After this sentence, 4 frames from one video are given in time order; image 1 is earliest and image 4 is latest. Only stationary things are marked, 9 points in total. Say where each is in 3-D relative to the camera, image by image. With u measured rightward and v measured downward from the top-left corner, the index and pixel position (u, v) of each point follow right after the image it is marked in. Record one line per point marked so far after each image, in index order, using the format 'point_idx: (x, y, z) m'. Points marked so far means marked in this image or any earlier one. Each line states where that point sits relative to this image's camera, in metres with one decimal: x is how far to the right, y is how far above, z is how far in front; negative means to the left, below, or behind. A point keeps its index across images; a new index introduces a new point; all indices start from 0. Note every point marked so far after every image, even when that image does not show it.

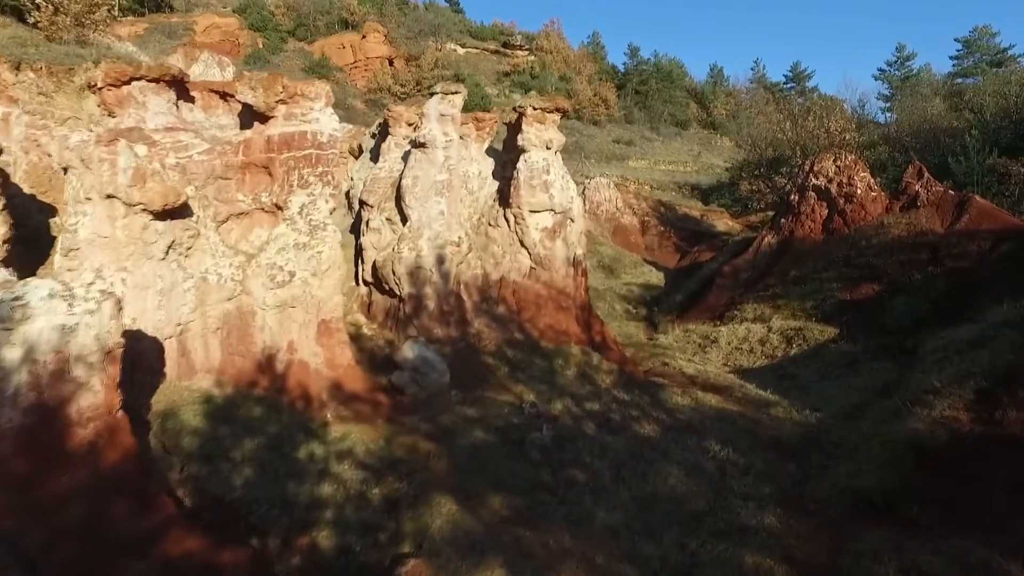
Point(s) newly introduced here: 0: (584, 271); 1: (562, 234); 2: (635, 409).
0: (+1.3, +0.3, +11.6) m
1: (+0.9, +1.0, +11.3) m
2: (+1.7, -1.7, +8.7) m
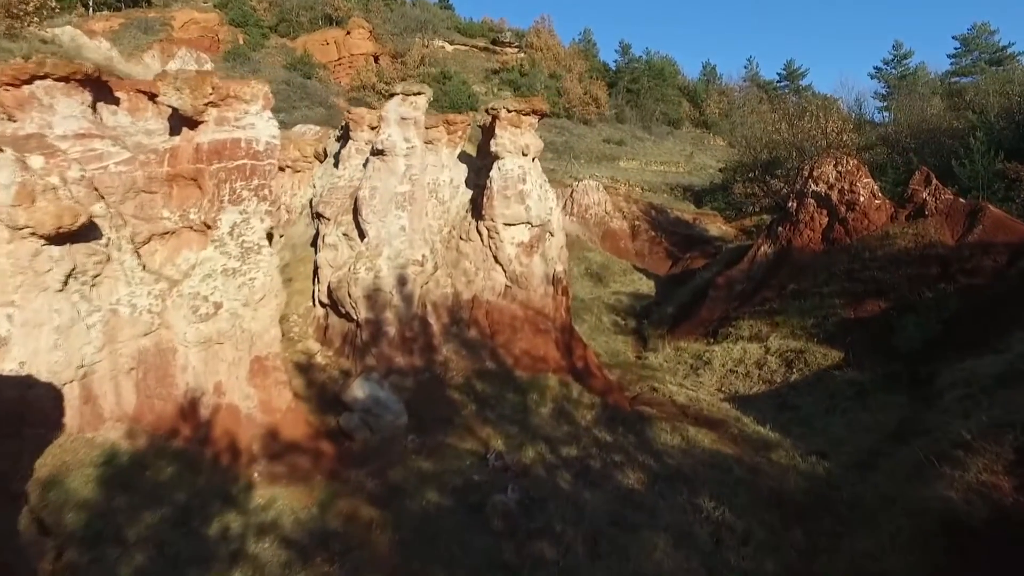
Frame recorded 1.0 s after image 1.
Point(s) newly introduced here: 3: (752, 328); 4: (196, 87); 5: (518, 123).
0: (+0.9, 0.0, +10.6) m
1: (+0.5, +0.6, +10.2) m
2: (+1.3, -2.1, +7.7) m
3: (+4.9, -0.8, +12.6) m
4: (-3.6, +2.3, +7.1) m
5: (+0.1, +2.7, +10.1) m
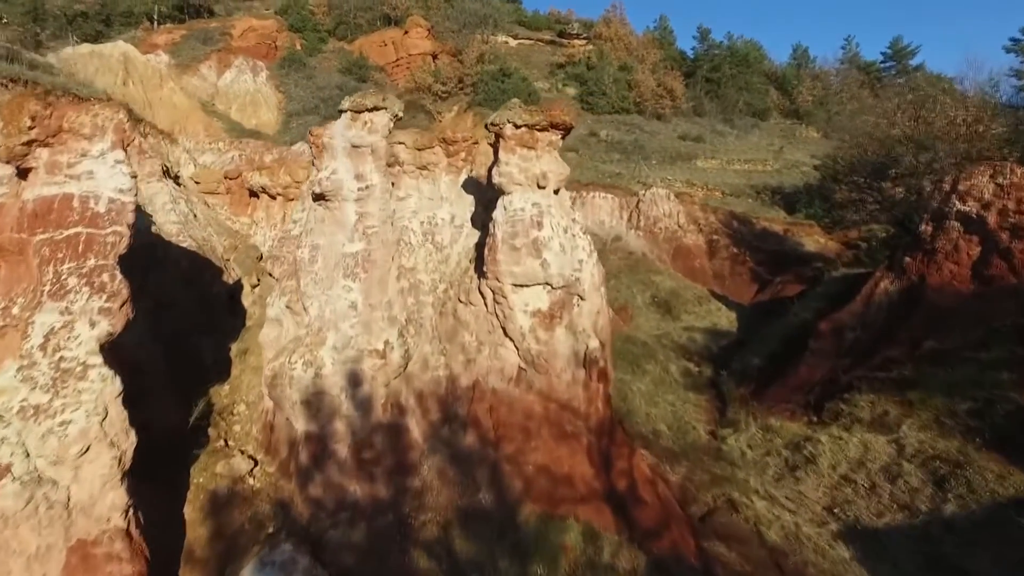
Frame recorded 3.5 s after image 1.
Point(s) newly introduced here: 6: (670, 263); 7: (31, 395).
0: (+1.1, -1.0, +7.6) m
1: (+0.6, -0.4, +7.3) m
2: (+1.2, -3.1, +4.7) m
3: (+5.3, -1.8, +9.1) m
4: (-3.8, +1.3, +4.7) m
5: (+0.2, +1.7, +7.2) m
6: (+4.9, +0.8, +19.4) m
7: (-3.4, -0.7, +4.4) m
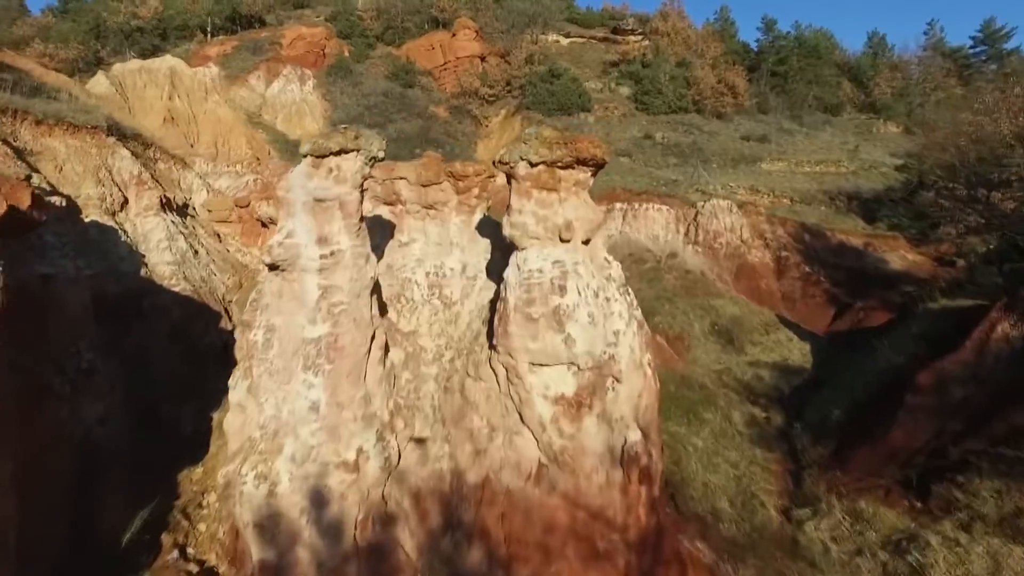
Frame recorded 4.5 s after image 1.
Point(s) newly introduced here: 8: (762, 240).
0: (+1.3, -1.7, +6.0) m
1: (+0.8, -1.1, +5.7) m
2: (+1.1, -3.8, +3.1) m
3: (+5.6, -2.5, +7.1) m
4: (-3.9, +0.5, +3.5) m
5: (+0.4, +0.9, +5.6) m
6: (+6.2, +0.1, +17.4) m
7: (-3.5, -1.5, +3.2) m
8: (+7.4, +1.4, +18.4) m
